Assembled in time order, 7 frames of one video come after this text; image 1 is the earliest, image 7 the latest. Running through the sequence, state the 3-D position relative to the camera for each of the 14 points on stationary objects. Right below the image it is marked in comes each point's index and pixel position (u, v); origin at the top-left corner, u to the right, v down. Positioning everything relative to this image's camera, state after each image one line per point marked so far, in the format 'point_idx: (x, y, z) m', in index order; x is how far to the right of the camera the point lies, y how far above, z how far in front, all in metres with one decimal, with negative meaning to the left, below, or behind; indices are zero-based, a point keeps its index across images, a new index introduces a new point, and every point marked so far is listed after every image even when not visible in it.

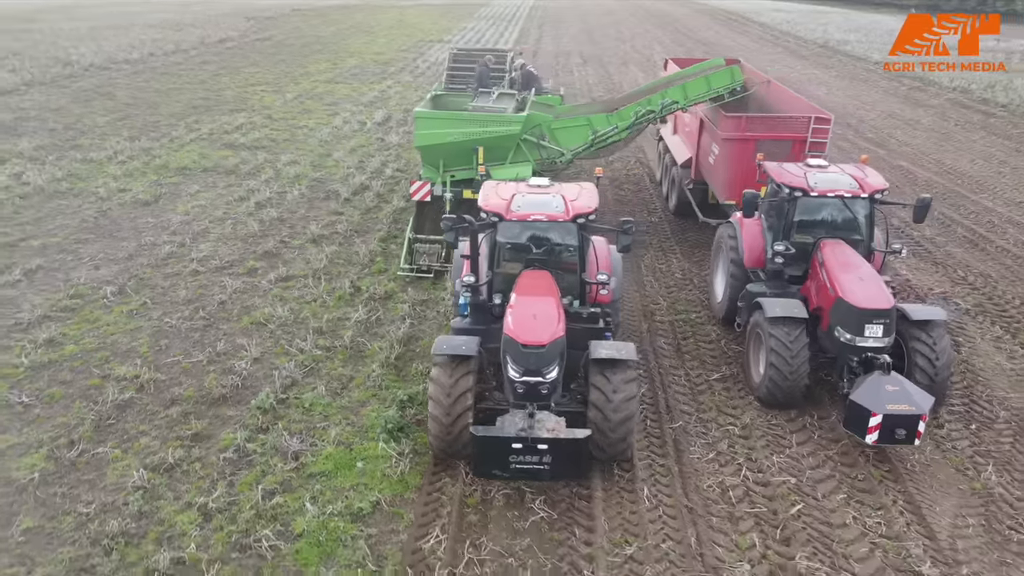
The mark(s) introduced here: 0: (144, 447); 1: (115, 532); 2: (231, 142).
0: (-3.4, -1.4, +6.7) m
1: (-3.0, -1.9, +5.7) m
2: (-6.8, +3.6, +17.9) m
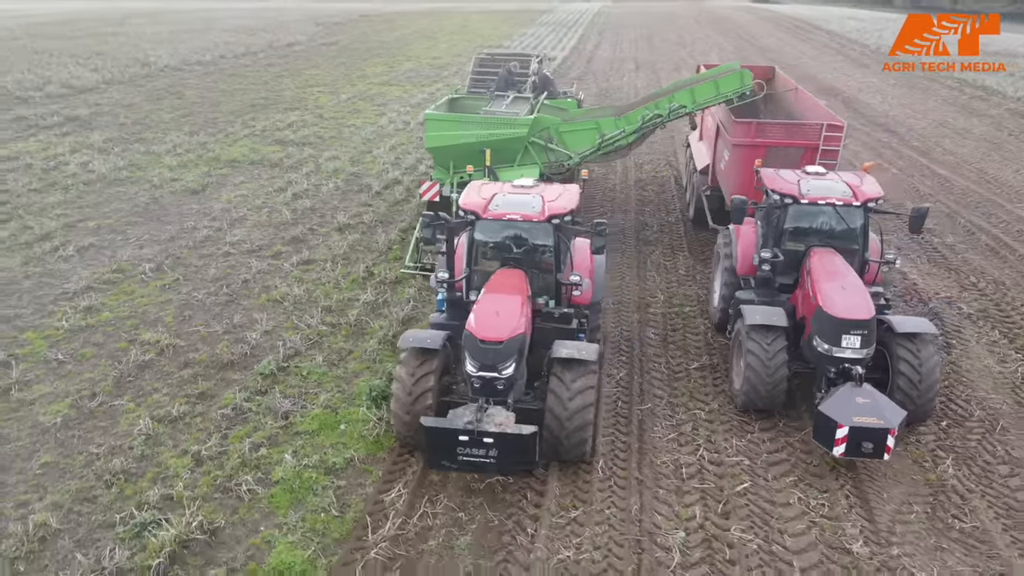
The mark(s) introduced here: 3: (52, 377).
0: (-3.6, -1.1, +7.5) m
1: (-3.4, -1.6, +6.4) m
2: (-5.9, +3.9, +19.0) m
3: (-4.9, -1.0, +7.9) m
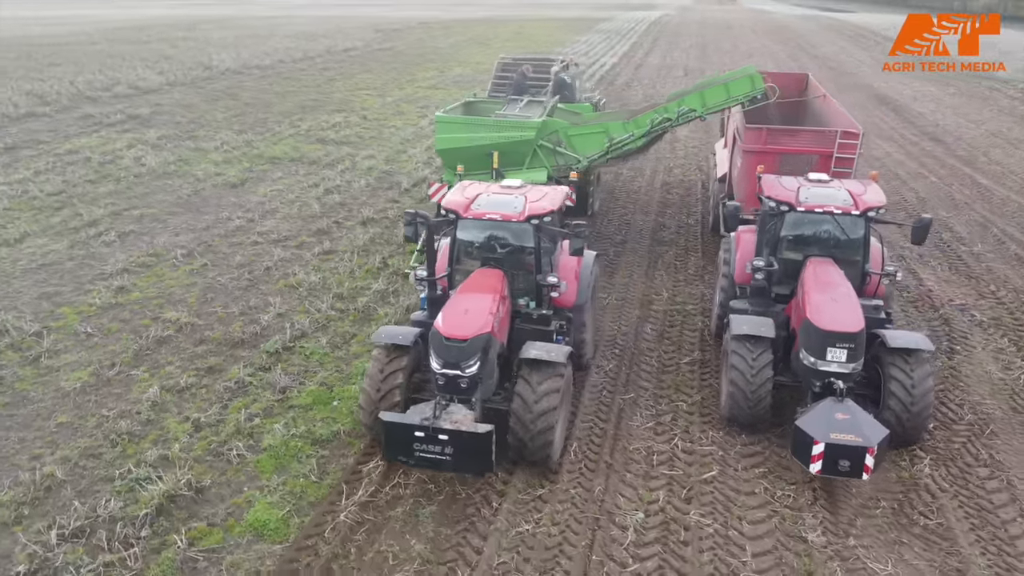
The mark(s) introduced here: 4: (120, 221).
0: (-3.8, -0.9, +8.0) m
1: (-3.6, -1.3, +6.9) m
2: (-5.0, +4.0, +19.7) m
3: (-5.0, -0.7, +8.5) m
4: (-6.9, +1.2, +13.0) m
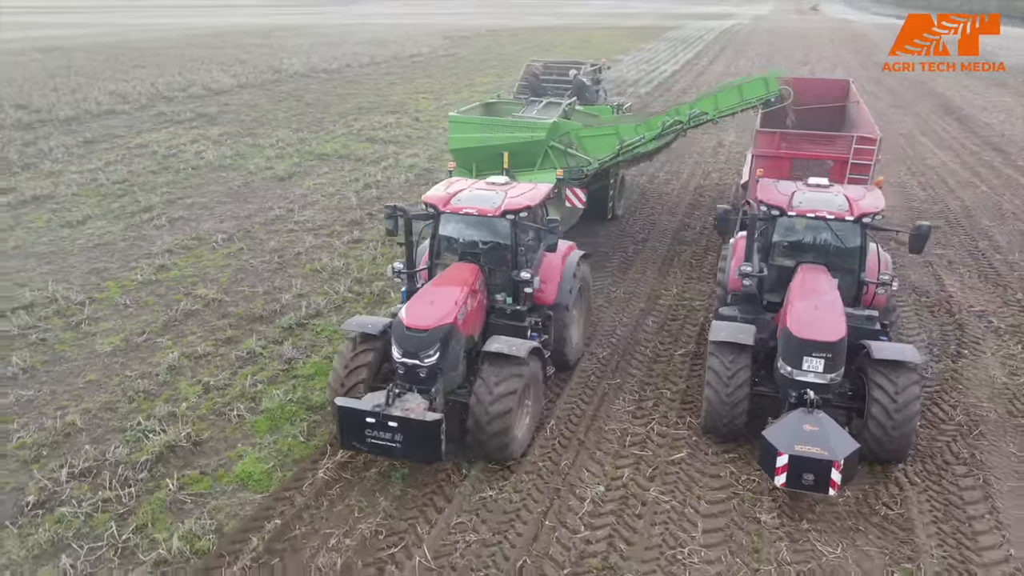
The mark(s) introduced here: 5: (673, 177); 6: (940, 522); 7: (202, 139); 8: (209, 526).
0: (-3.8, -0.6, +8.7) m
1: (-3.8, -1.0, +7.5) m
2: (-3.9, +4.2, +20.4) m
3: (-5.0, -0.4, +9.3) m
4: (-6.4, +1.5, +13.9) m
5: (+3.6, +2.5, +16.4) m
6: (+3.4, -1.8, +5.8) m
7: (-8.4, +4.0, +20.0) m
8: (-2.3, -1.8, +5.6) m
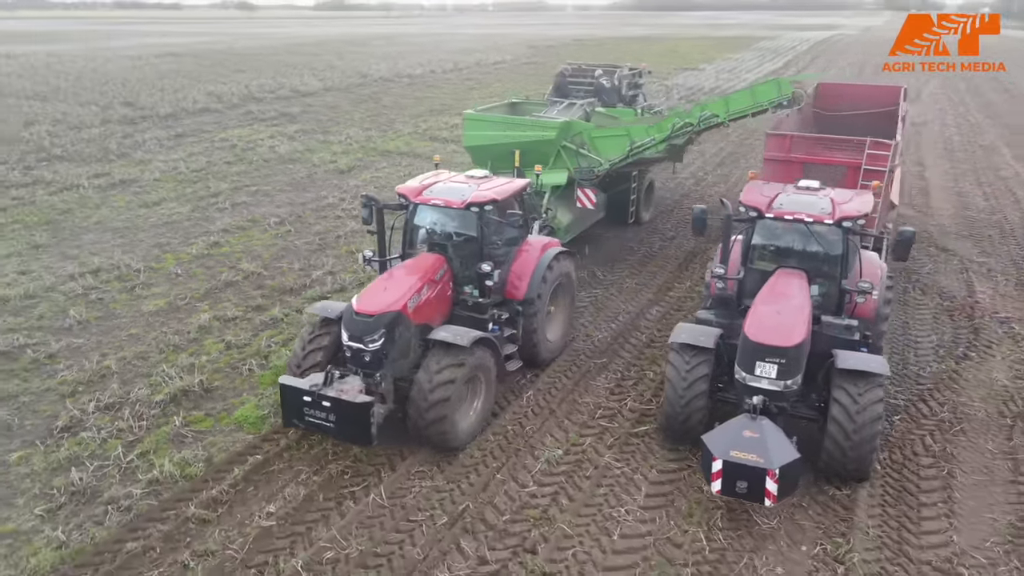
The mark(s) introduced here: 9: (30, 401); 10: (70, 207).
0: (-3.7, -0.2, +9.6) m
1: (-3.9, -0.6, +8.4) m
2: (-2.2, +4.4, +21.3) m
3: (-4.8, +0.1, +10.3) m
4: (-5.6, +1.9, +15.1) m
5: (+4.6, +2.4, +16.4) m
6: (+3.0, -1.7, +5.9) m
7: (-6.8, +4.4, +21.4) m
8: (-2.7, -1.4, +6.3) m
9: (-4.7, -1.1, +7.3) m
10: (-8.5, +1.5, +14.1) m
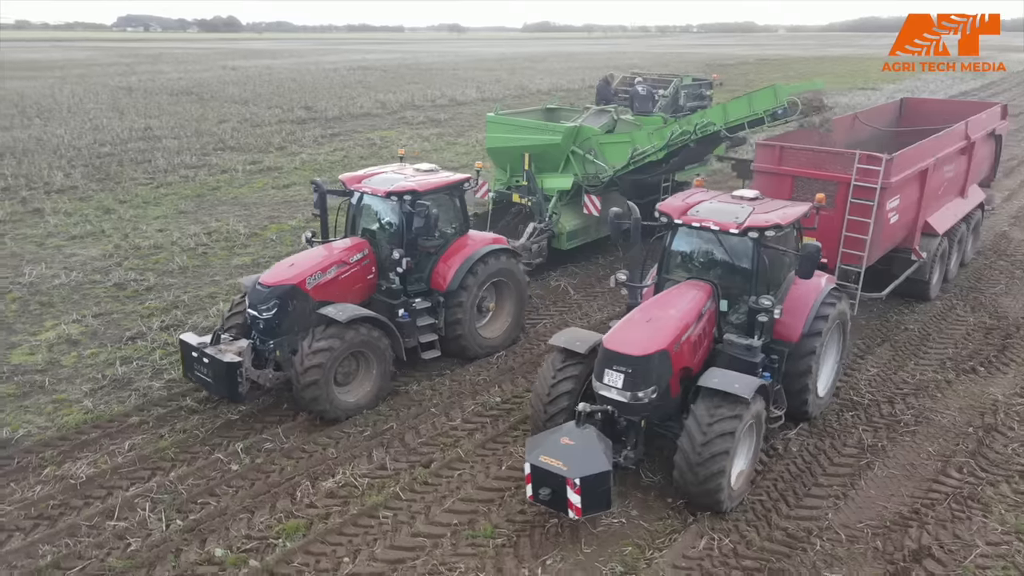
0: (-3.3, +0.3, +11.2) m
1: (-3.8, 0.0, +10.1) m
2: (+1.4, +4.4, +22.3) m
3: (-4.2, +0.7, +12.2) m
4: (-3.6, +2.4, +17.1) m
5: (+6.6, +2.0, +15.9) m
6: (+2.2, -1.6, +6.0) m
7: (-3.0, +4.8, +23.5) m
8: (-3.2, -0.8, +7.8) m
9: (-4.9, -0.4, +9.2) m
10: (-6.7, +2.3, +16.8) m
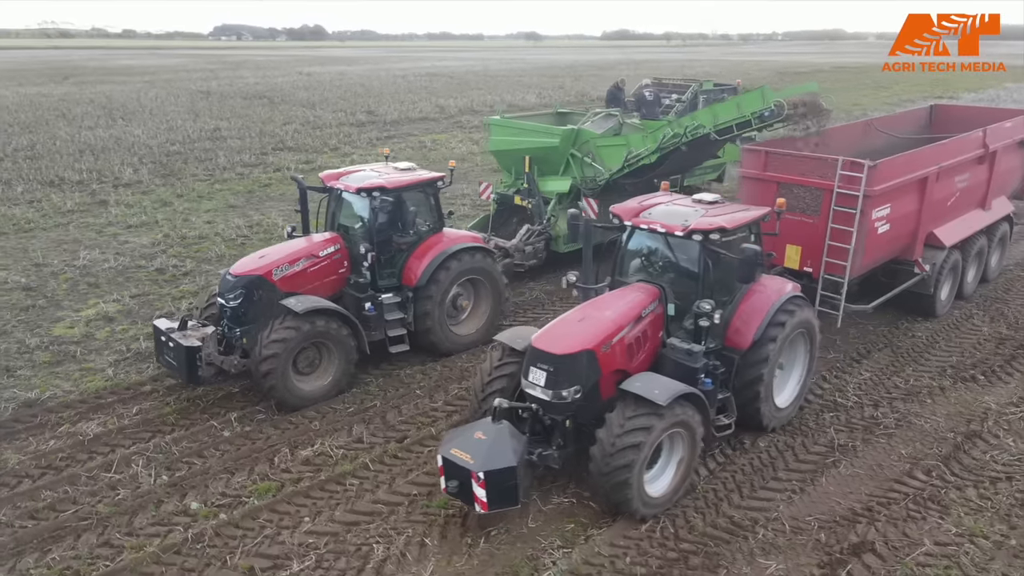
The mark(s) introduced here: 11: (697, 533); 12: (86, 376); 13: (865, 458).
0: (-3.1, +0.5, +11.8) m
1: (-3.6, +0.2, +10.8) m
2: (+2.8, +4.3, +22.5) m
3: (-3.8, +0.9, +12.9) m
4: (-2.8, +2.5, +17.7) m
5: (+7.4, +1.8, +15.5) m
6: (+1.9, -1.5, +6.1) m
7: (-1.5, +4.8, +24.0) m
8: (-3.3, -0.7, +8.4) m
9: (-4.8, -0.1, +10.0) m
10: (-5.8, +2.5, +17.7) m
11: (+1.4, -1.8, +5.4) m
12: (-4.5, -0.9, +7.7) m
13: (+3.0, -1.5, +6.3) m
